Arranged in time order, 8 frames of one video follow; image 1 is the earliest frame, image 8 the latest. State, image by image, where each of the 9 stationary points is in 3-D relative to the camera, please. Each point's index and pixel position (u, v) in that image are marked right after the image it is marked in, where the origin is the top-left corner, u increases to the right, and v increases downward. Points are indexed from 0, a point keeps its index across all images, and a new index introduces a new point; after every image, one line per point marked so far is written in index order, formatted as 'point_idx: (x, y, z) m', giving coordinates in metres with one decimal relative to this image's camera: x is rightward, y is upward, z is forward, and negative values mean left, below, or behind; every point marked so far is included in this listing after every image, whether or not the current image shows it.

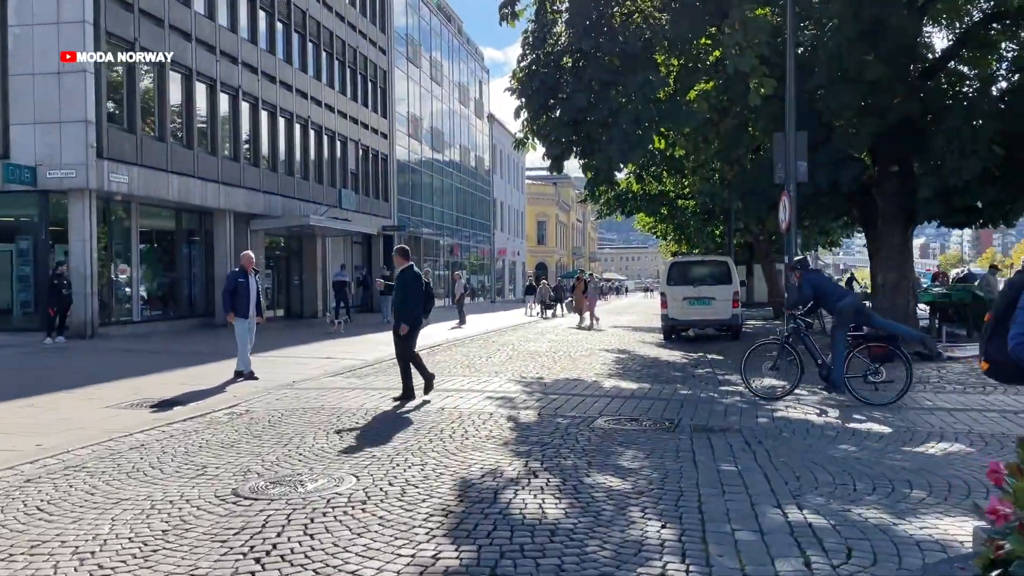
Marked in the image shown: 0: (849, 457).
0: (+2.7, -1.3, +6.7) m
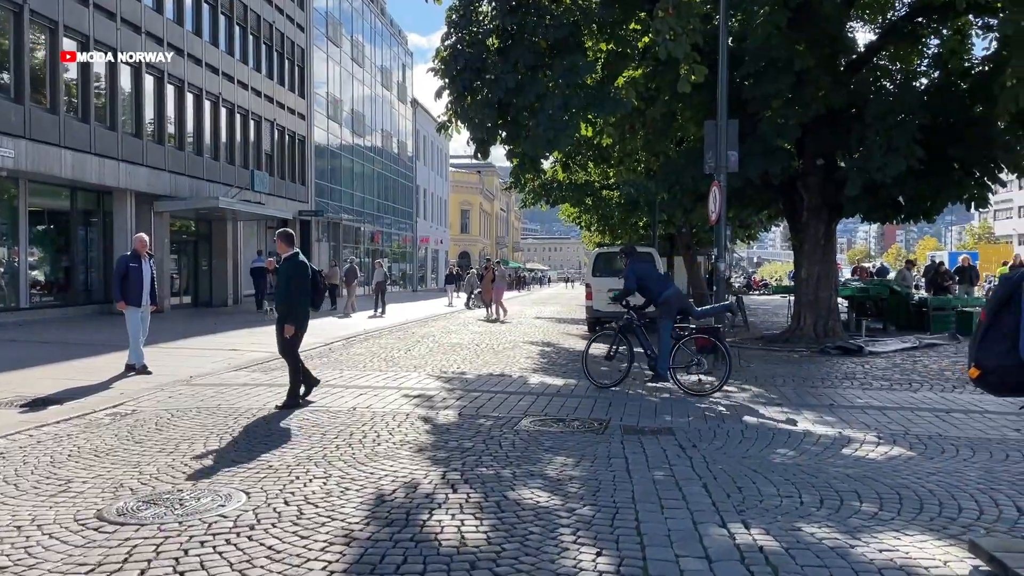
0: (+2.1, -1.3, +6.3) m
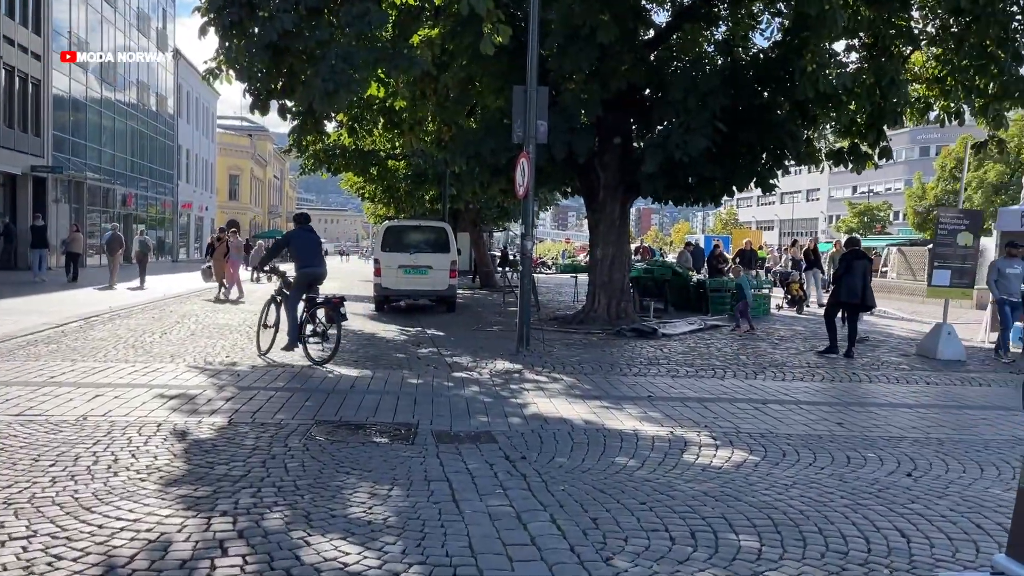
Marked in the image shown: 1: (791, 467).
0: (+0.8, -1.2, +5.4) m
1: (+1.9, -1.2, +5.8) m
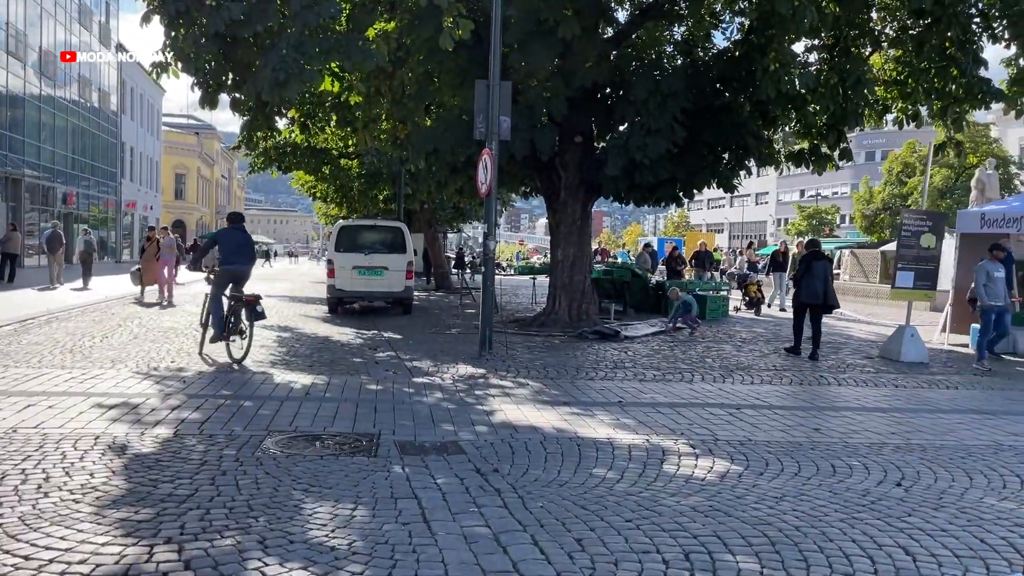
0: (+0.6, -1.2, +5.0) m
1: (+1.7, -1.2, +5.5) m
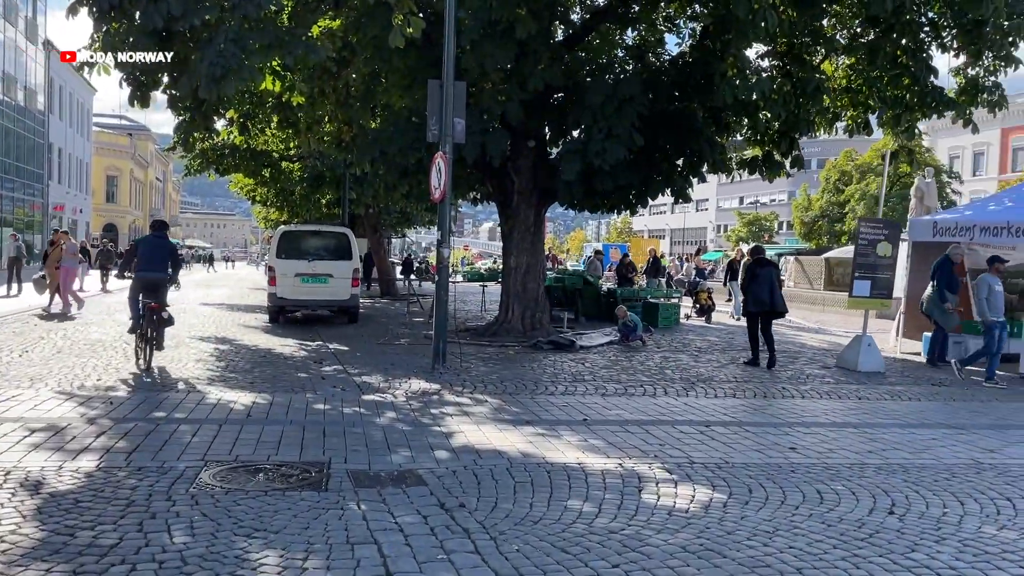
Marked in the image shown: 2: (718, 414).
0: (+0.5, -1.3, +4.6) m
1: (+1.5, -1.3, +5.1) m
2: (+2.0, -1.3, +8.4) m
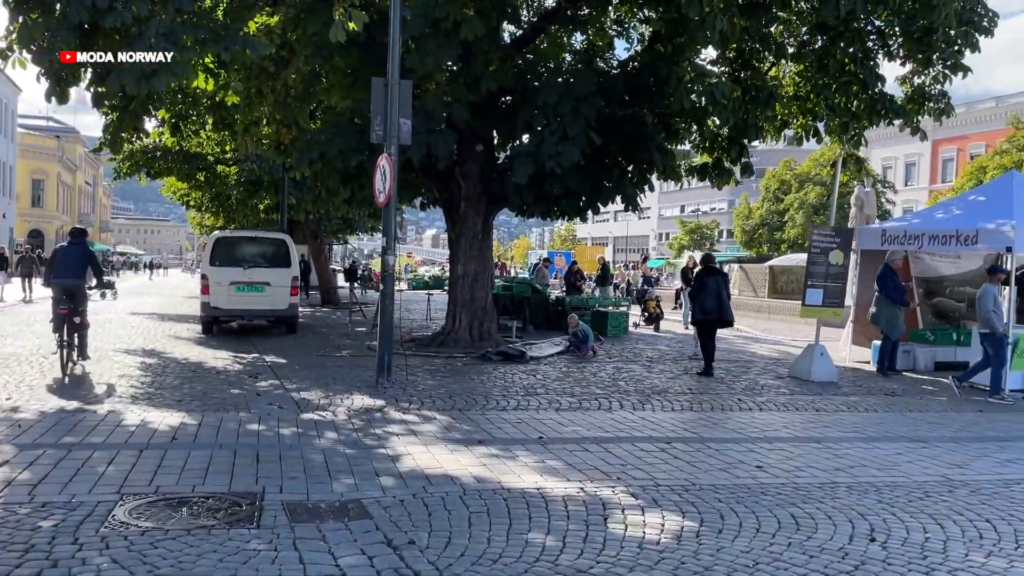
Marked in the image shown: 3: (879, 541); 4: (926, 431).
0: (+0.3, -1.4, +4.1) m
1: (+1.3, -1.4, +4.7) m
2: (+1.6, -1.3, +8.0) m
3: (+2.1, -1.4, +4.7) m
4: (+4.2, -1.4, +8.5) m
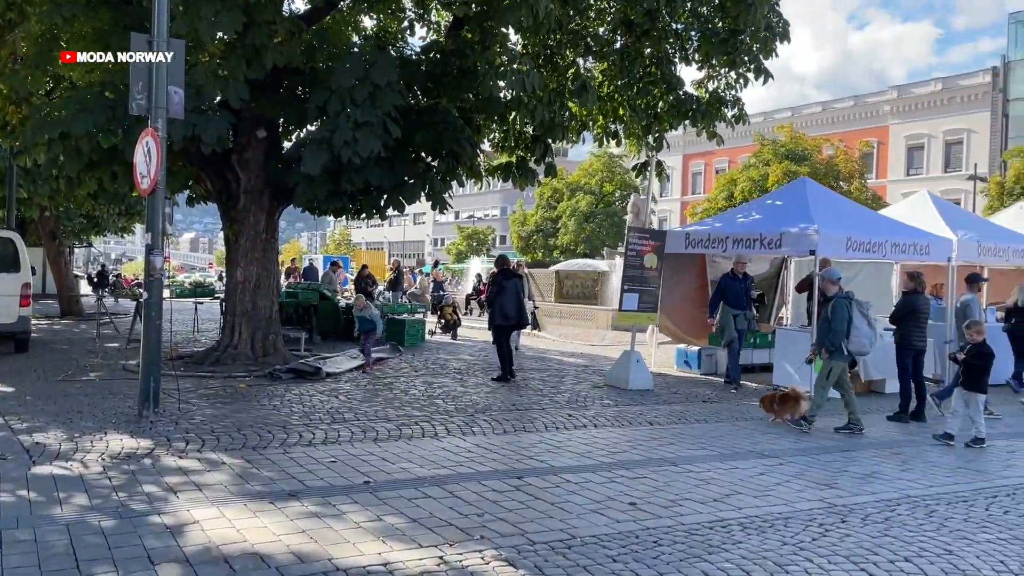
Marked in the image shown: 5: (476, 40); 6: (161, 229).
0: (-0.2, -1.4, +2.8) m
1: (+0.7, -1.4, +3.6) m
2: (+0.1, -1.4, +6.9) m
3: (+1.4, -1.4, +3.9) m
4: (+2.5, -1.5, +8.1) m
5: (-0.5, +3.6, +12.2) m
6: (-3.3, +0.6, +8.0) m
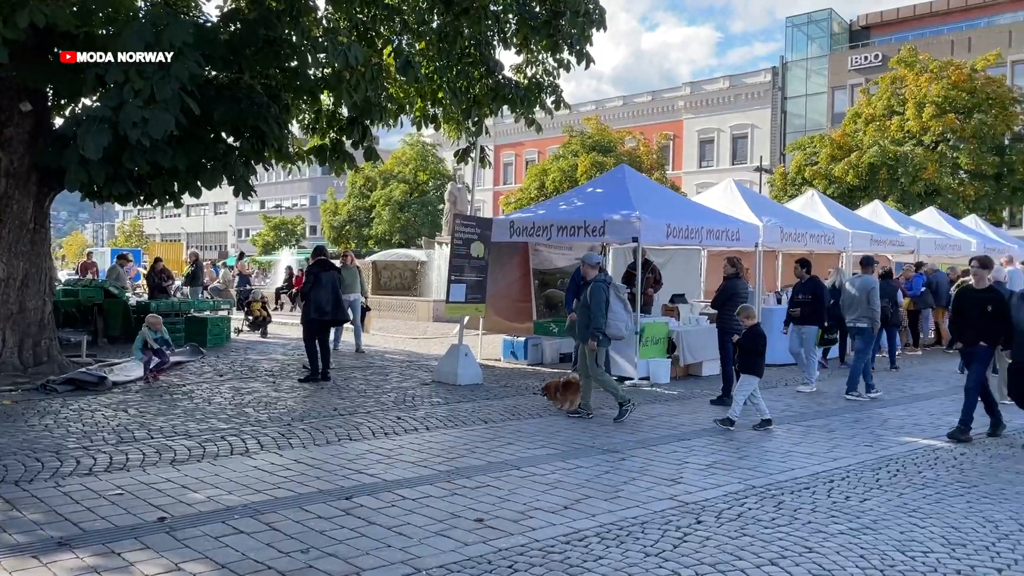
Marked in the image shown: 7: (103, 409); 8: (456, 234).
0: (-0.5, -1.4, +2.1) m
1: (+0.1, -1.4, +3.1) m
2: (-1.2, -1.4, +6.1) m
3: (+0.8, -1.4, +3.5) m
4: (+0.9, -1.4, +7.8) m
5: (-3.0, +3.7, +11.1) m
6: (-4.8, +0.5, +6.4) m
7: (-4.1, -1.2, +8.5) m
8: (-0.8, +0.7, +11.1) m
